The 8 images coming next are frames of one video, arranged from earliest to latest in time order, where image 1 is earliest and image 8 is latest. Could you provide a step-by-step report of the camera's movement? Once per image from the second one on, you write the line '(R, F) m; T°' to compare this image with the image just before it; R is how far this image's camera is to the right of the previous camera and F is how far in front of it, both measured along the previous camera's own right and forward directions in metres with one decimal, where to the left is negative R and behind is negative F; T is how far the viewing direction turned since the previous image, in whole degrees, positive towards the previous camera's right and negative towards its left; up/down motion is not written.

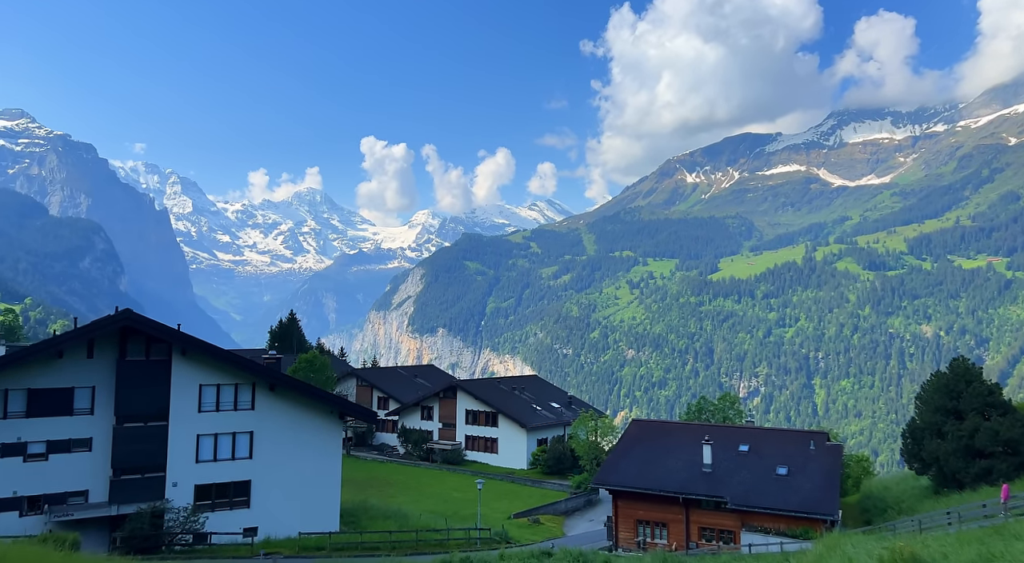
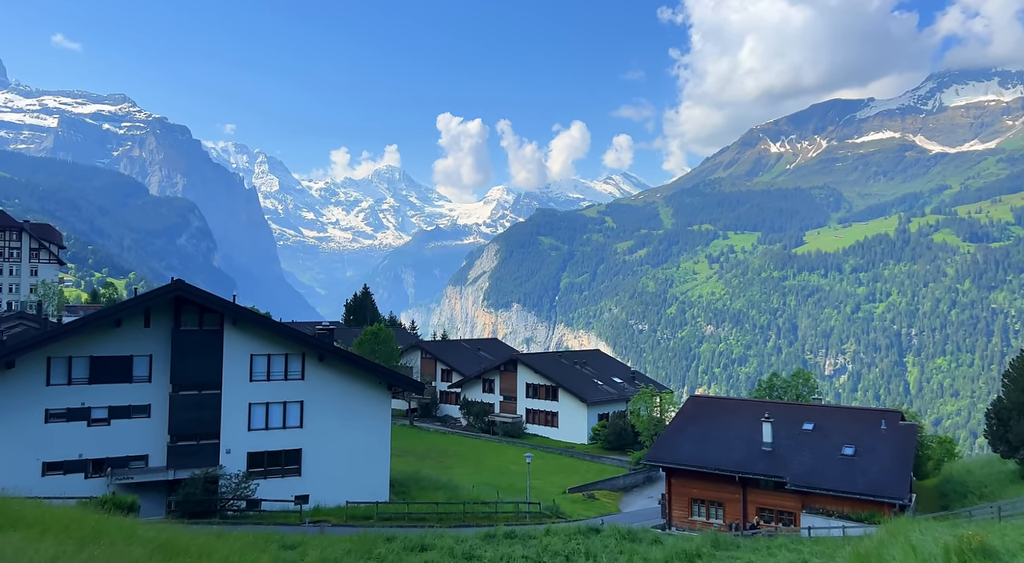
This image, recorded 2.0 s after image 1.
(+1.4, +1.1) m; -6°
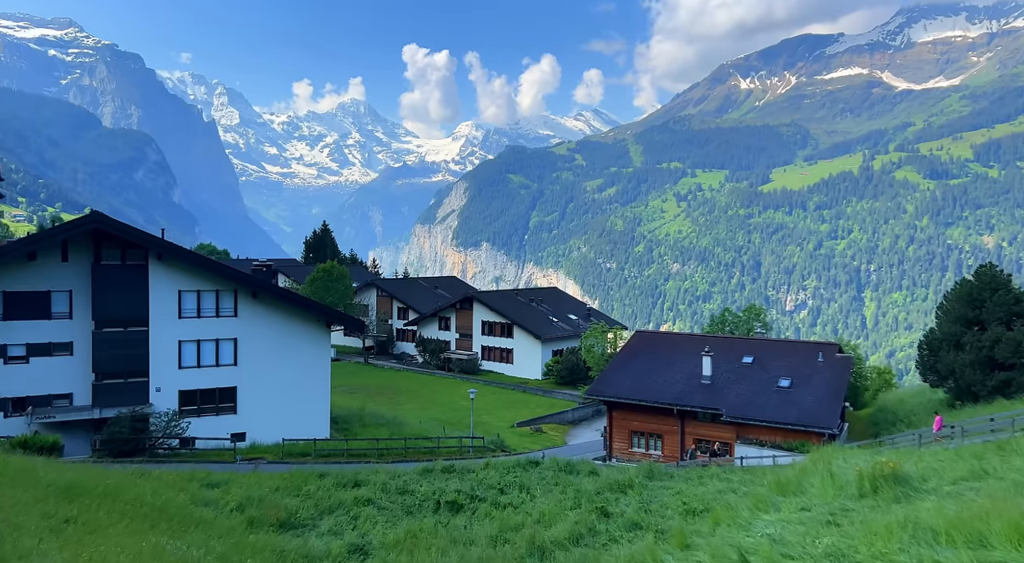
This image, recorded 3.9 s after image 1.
(+1.4, +0.4) m; +2°
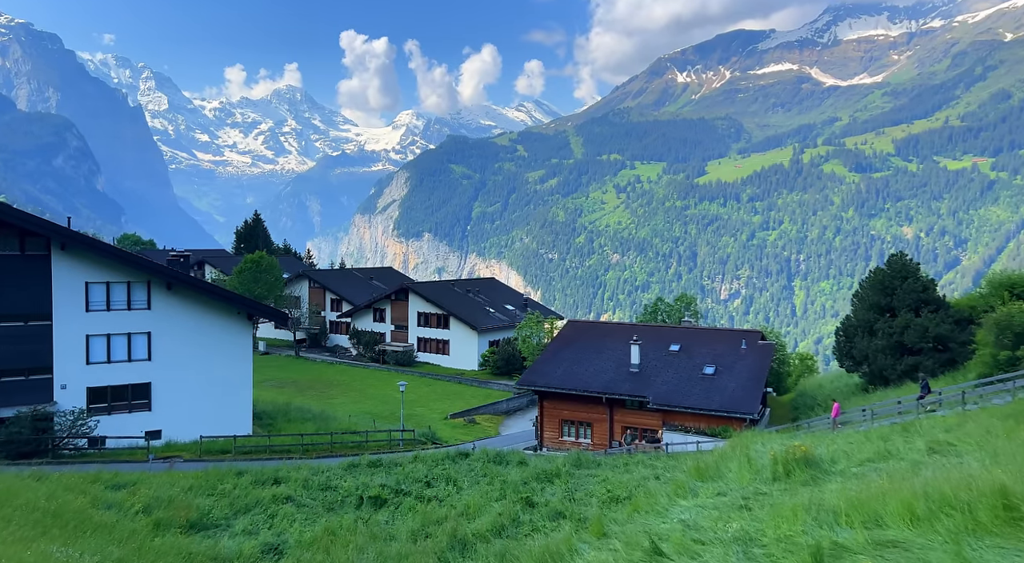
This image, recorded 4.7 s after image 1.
(+0.5, 0.0) m; +4°
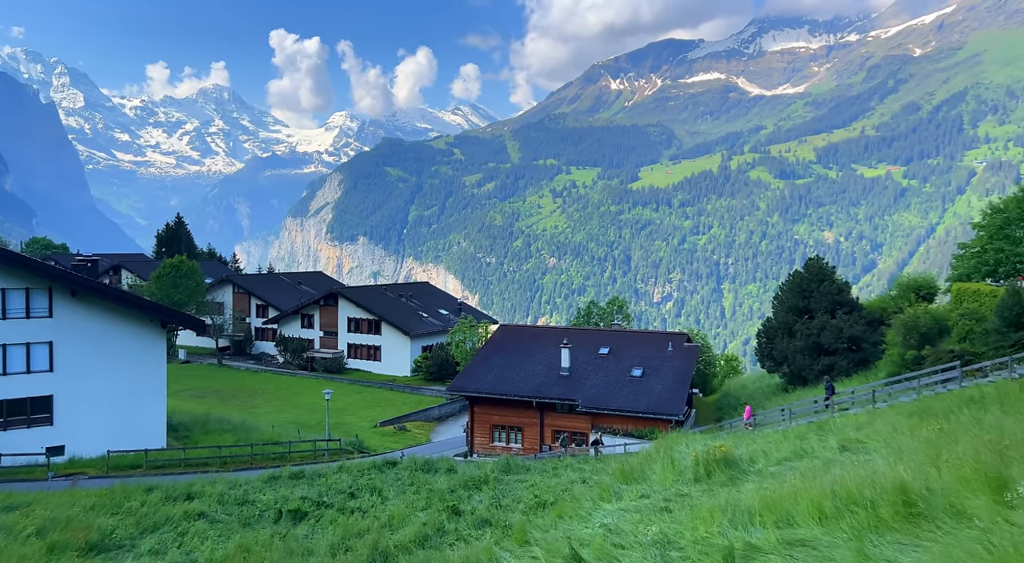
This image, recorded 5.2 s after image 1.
(+0.3, +0.1) m; +5°
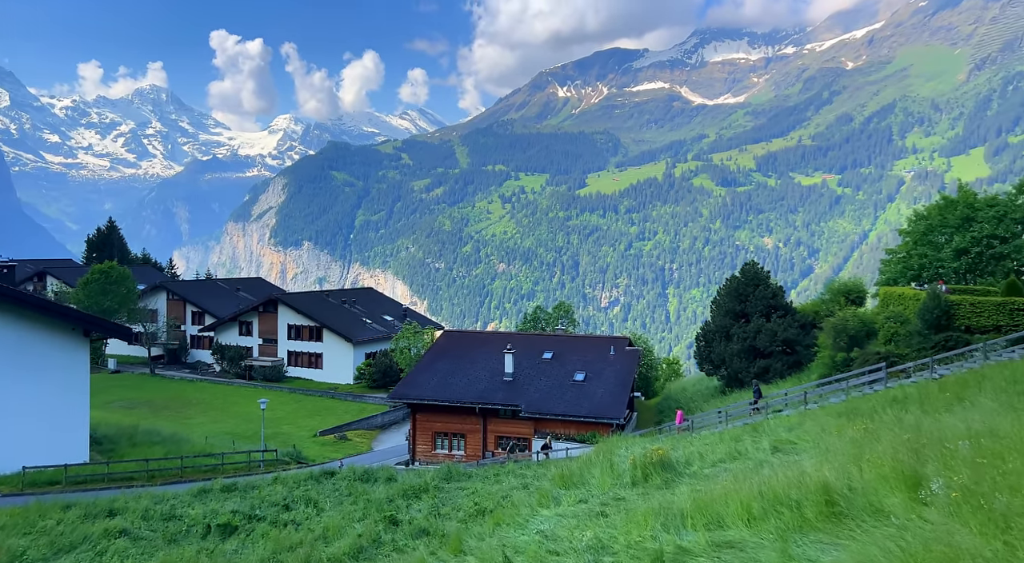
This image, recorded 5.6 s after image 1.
(+0.3, +0.1) m; +4°
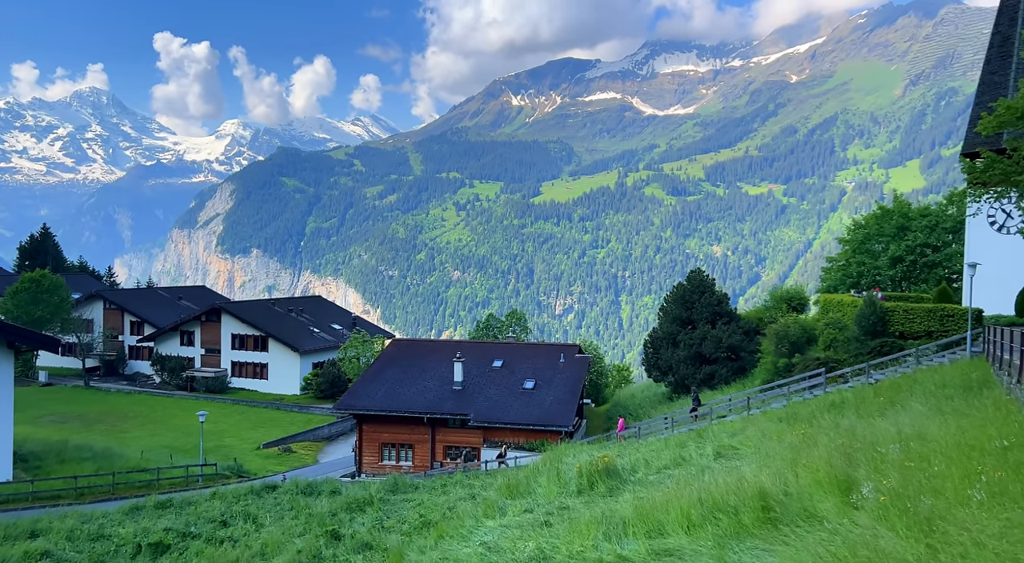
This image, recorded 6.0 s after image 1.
(+0.2, +0.2) m; +3°
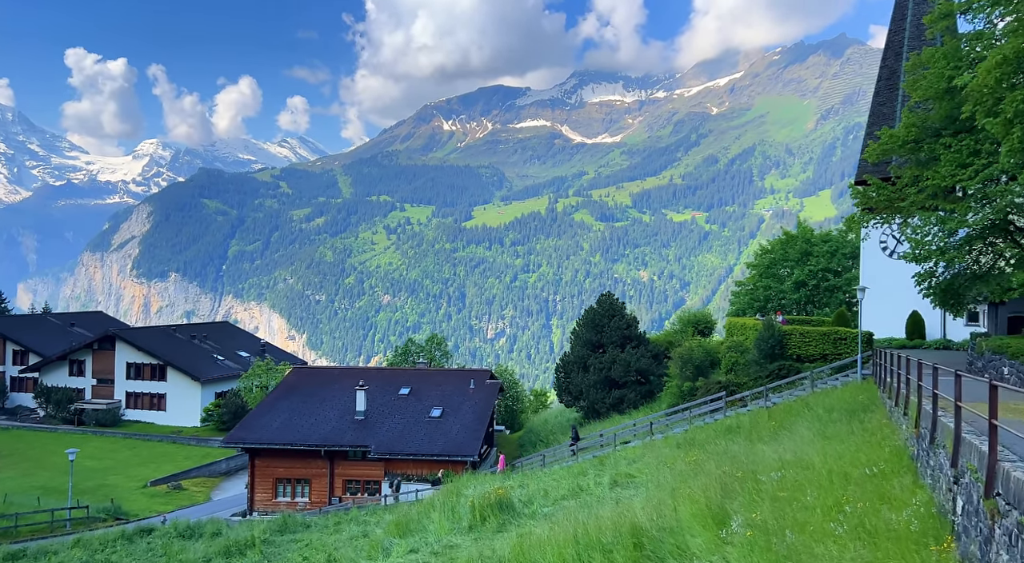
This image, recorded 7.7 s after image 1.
(+1.2, +0.9) m; +5°
